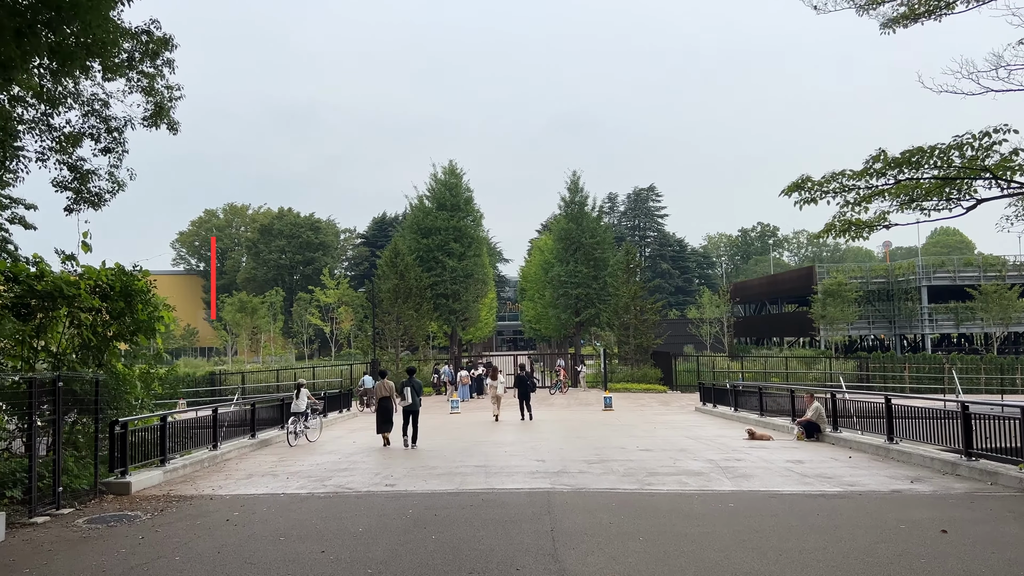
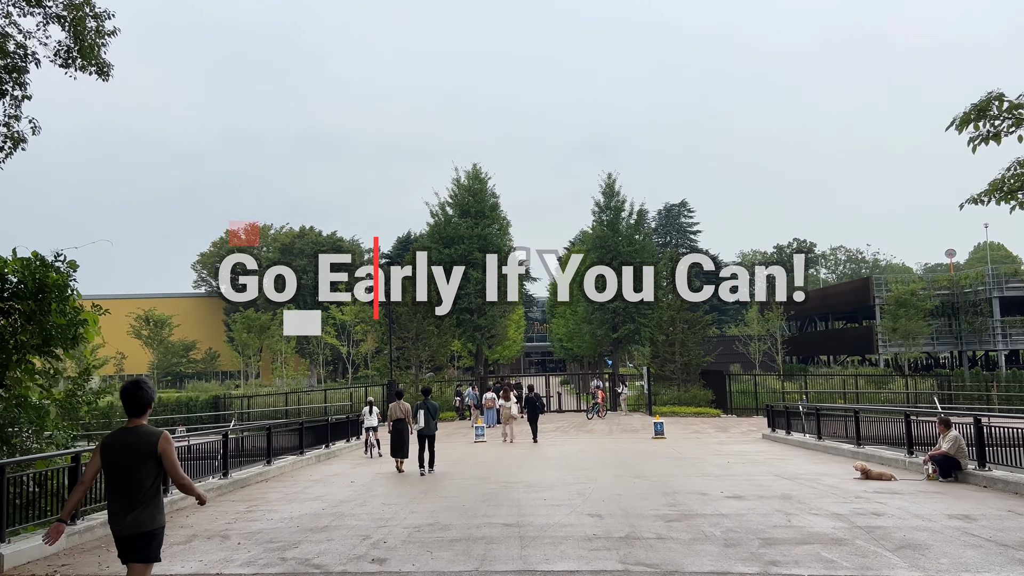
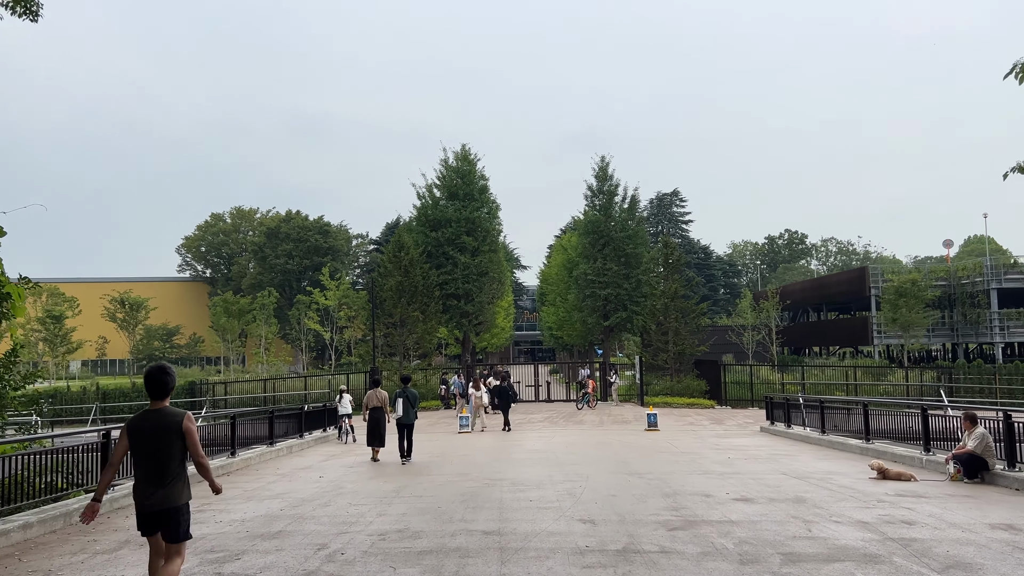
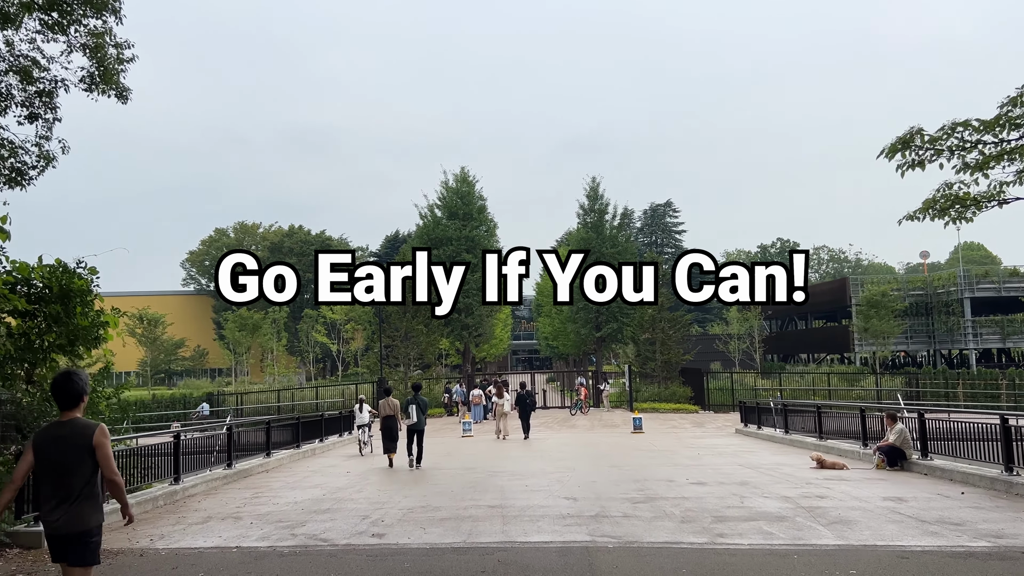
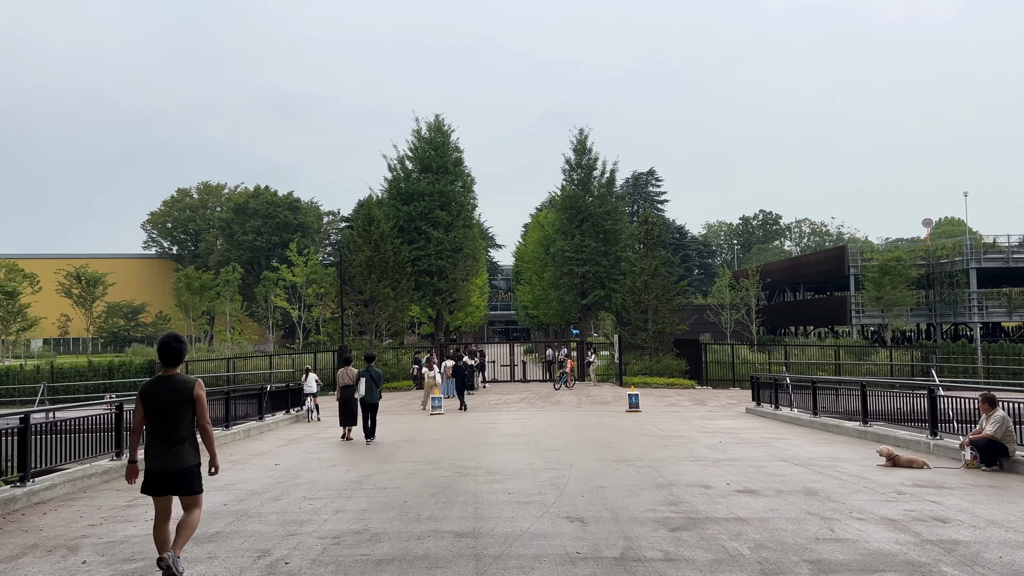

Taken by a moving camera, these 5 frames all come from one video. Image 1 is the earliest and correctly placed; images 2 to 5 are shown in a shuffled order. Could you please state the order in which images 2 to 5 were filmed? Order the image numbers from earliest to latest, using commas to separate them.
4, 2, 3, 5
